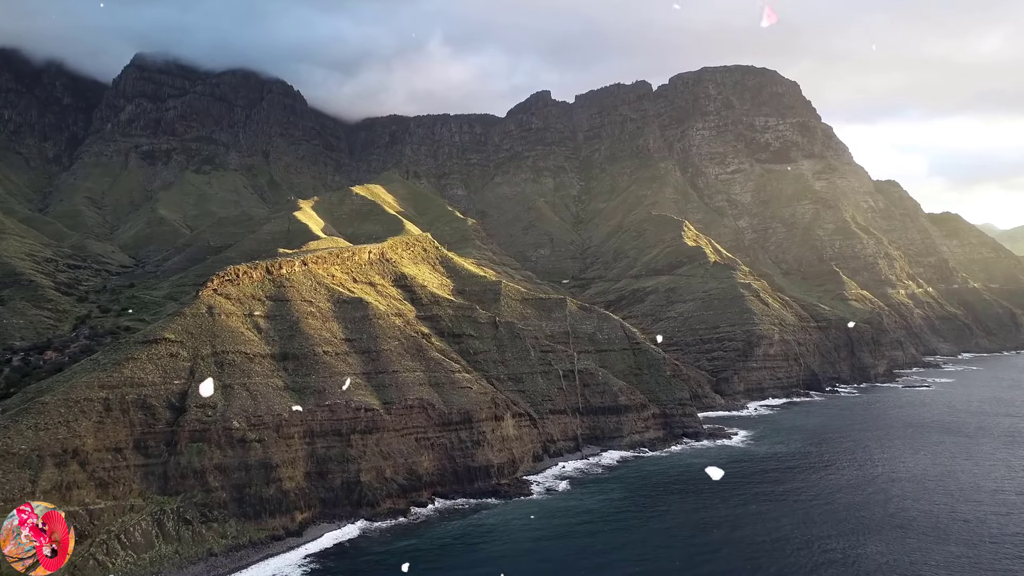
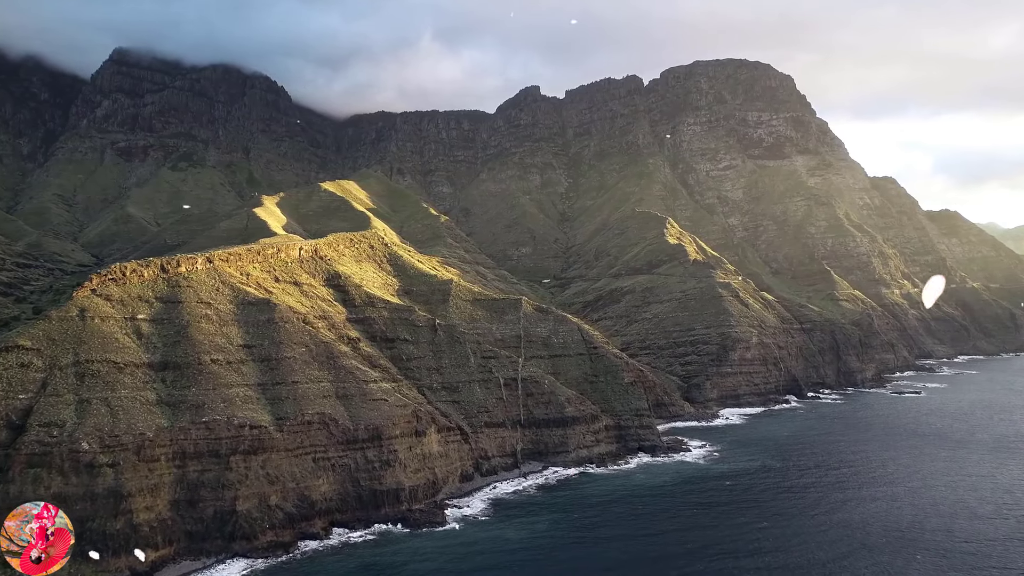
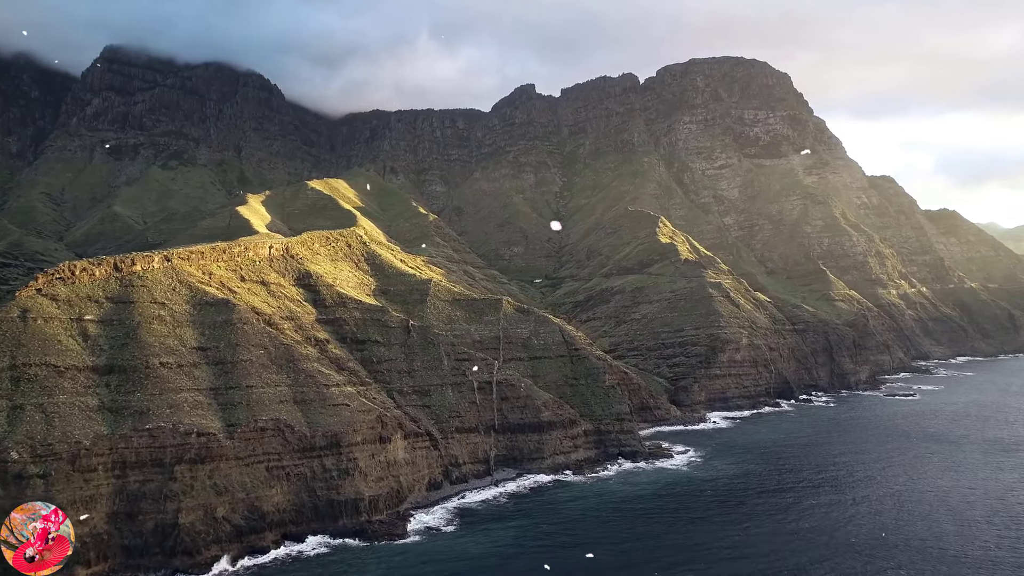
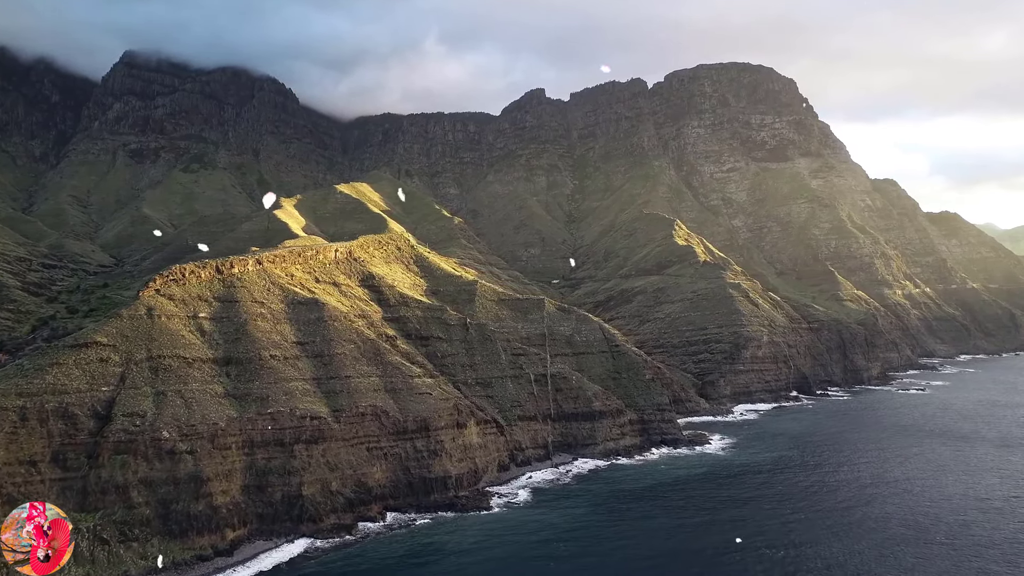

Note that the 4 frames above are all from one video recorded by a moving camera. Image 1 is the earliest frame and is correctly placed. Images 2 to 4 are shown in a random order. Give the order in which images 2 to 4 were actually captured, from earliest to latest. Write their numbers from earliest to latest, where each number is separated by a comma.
4, 2, 3
